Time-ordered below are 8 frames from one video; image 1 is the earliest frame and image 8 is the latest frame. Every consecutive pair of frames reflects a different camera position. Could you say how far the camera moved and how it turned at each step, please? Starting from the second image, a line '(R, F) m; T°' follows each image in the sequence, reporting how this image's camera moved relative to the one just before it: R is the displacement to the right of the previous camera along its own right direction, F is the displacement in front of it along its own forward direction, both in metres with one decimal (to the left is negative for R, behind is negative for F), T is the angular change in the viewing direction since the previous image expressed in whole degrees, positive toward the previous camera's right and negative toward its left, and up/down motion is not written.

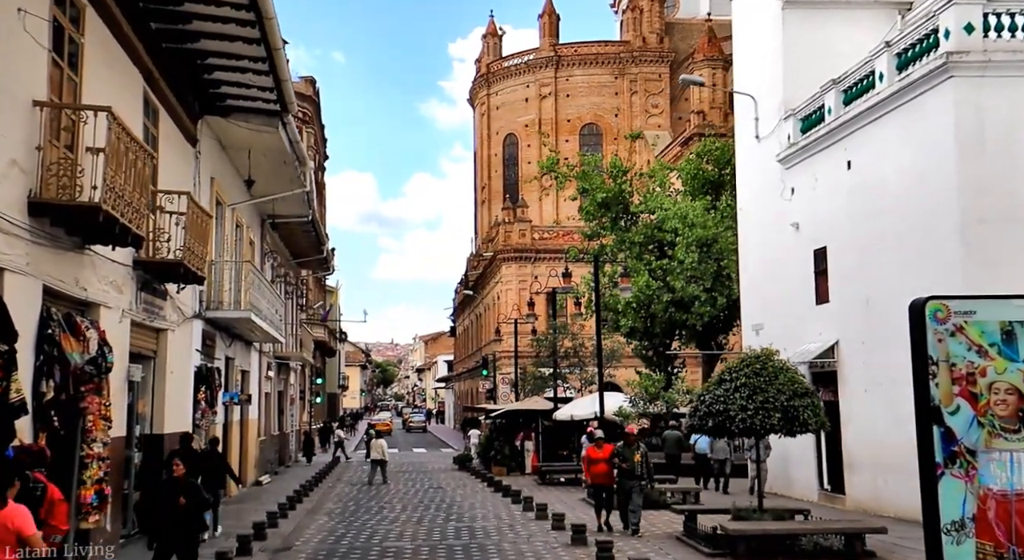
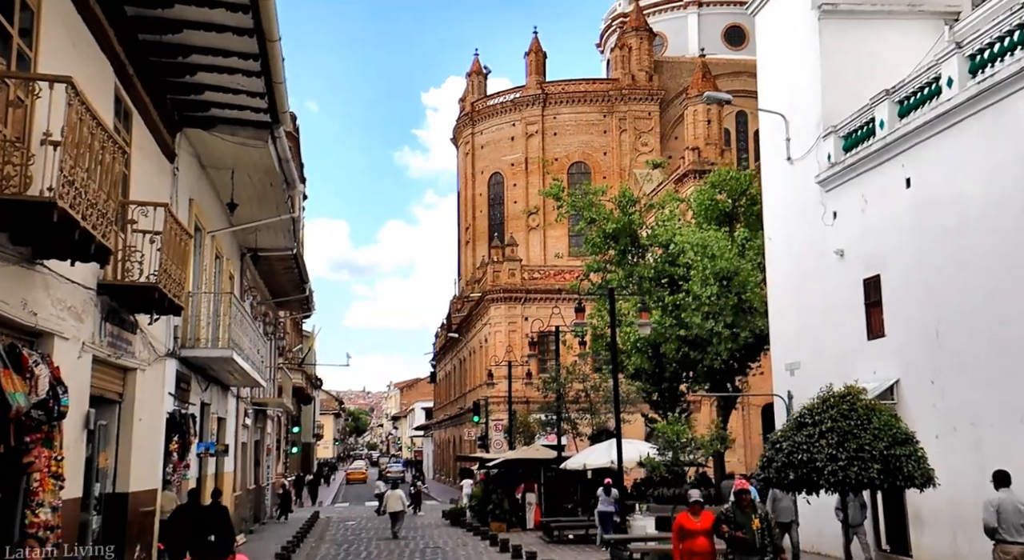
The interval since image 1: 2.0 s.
(-0.7, +2.1) m; +2°
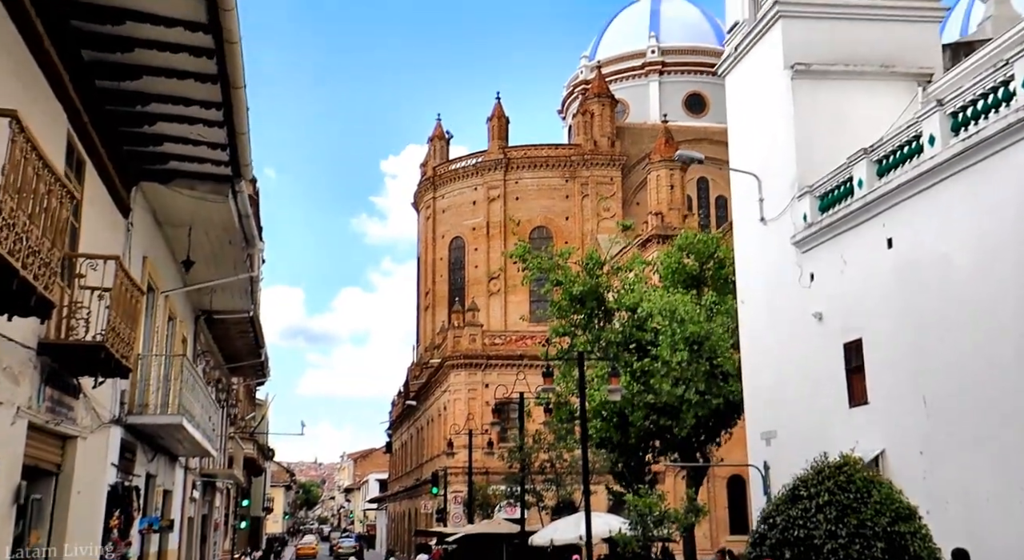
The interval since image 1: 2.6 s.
(-0.2, +0.7) m; +2°
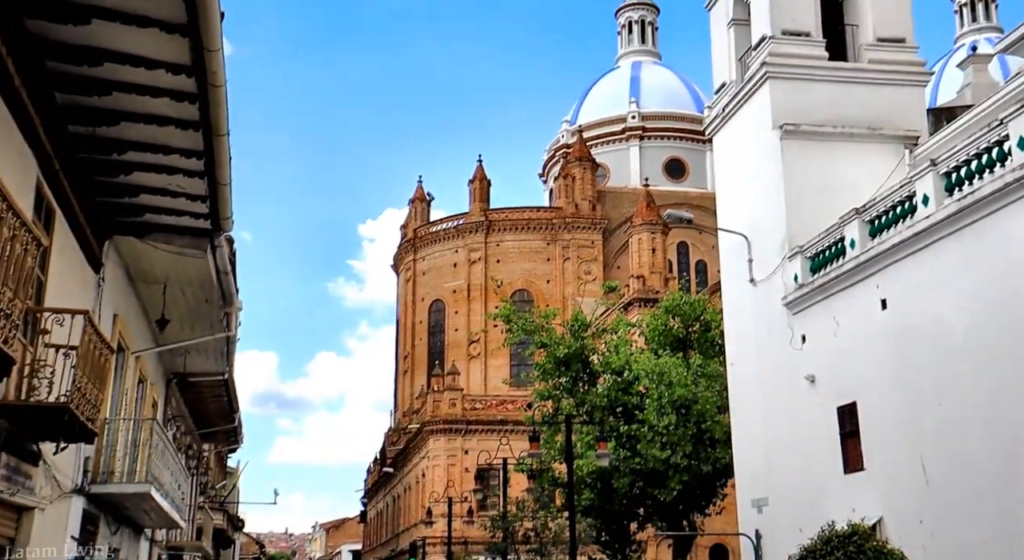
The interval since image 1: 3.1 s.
(-0.1, +0.5) m; +1°
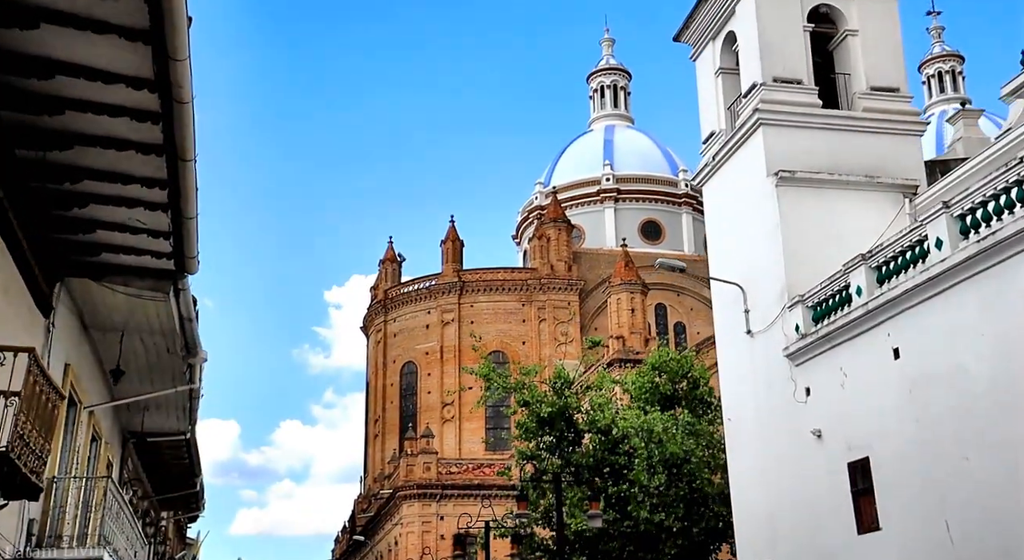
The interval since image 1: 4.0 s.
(-0.3, +1.0) m; +2°
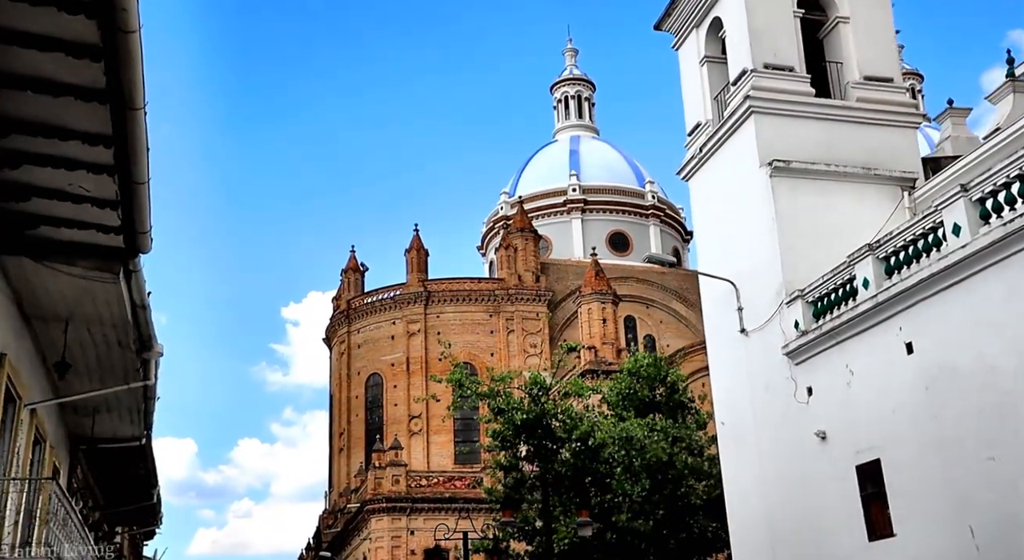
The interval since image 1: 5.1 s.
(-0.4, +1.0) m; +2°
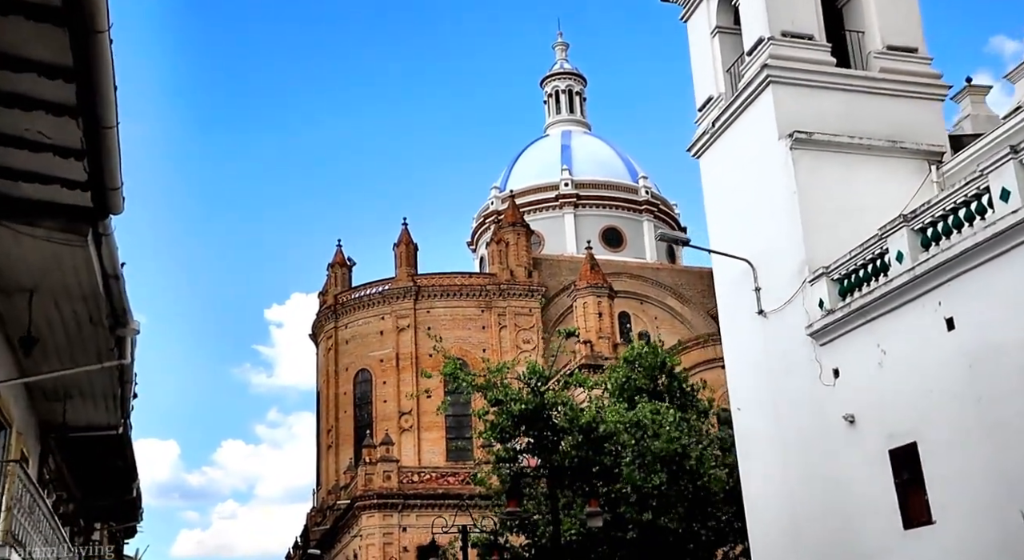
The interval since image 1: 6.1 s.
(-0.3, +1.0) m; +1°
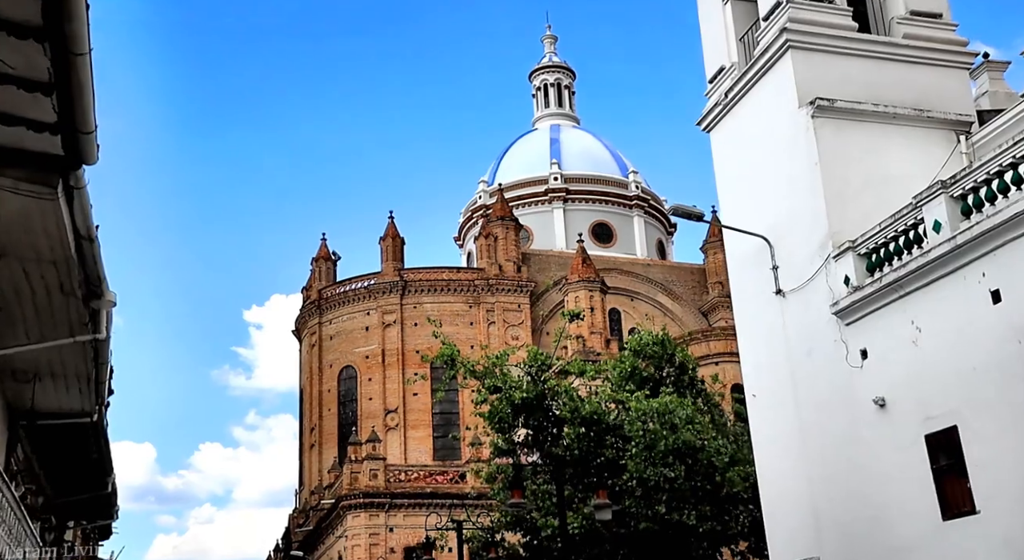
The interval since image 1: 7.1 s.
(-0.3, +1.0) m; +1°
